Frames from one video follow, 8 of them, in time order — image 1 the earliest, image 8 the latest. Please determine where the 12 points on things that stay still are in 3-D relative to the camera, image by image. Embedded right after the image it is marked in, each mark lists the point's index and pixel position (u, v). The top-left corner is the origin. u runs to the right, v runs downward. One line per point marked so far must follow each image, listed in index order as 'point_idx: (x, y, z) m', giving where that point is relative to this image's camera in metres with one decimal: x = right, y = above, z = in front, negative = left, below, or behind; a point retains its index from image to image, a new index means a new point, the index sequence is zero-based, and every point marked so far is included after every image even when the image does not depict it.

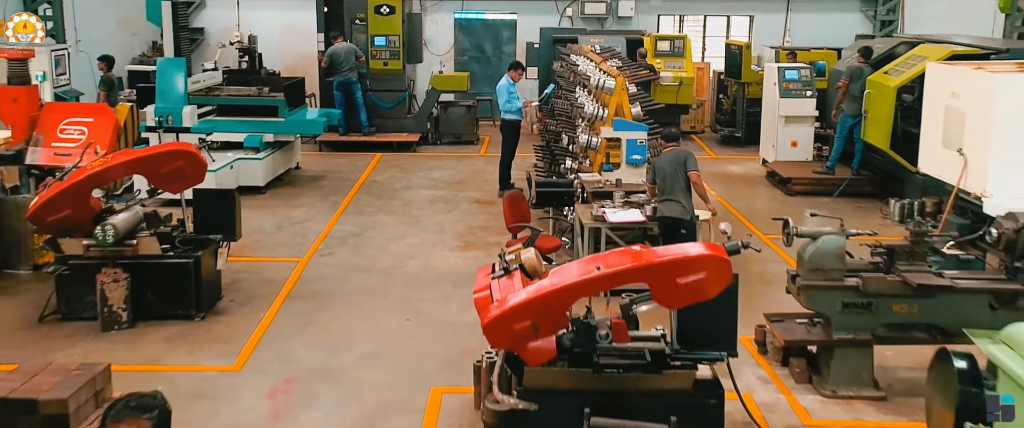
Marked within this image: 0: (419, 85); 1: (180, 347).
0: (-1.6, +2.3, +13.6) m
1: (-2.2, -0.9, +5.0) m
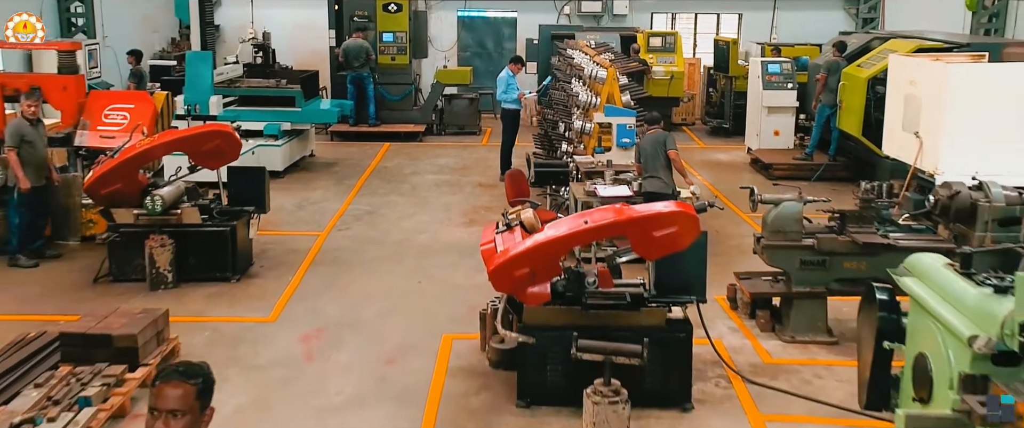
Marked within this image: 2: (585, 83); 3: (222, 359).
0: (-1.6, +2.5, +14.3) m
1: (-2.2, -0.7, +5.7) m
2: (+0.8, +1.4, +8.2) m
3: (-1.8, -0.9, +4.8) m
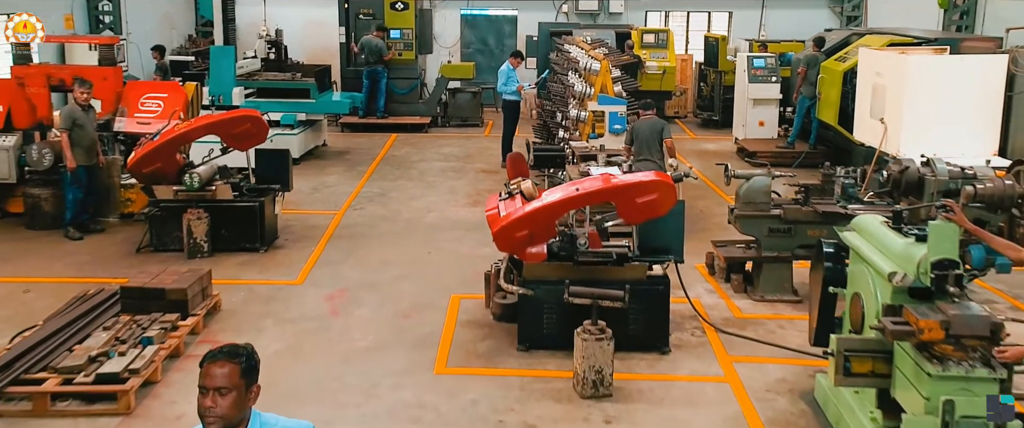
0: (-1.6, +2.8, +14.9) m
1: (-2.1, -0.5, +6.3) m
2: (+0.8, +1.6, +8.9) m
3: (-1.8, -0.7, +5.5) m
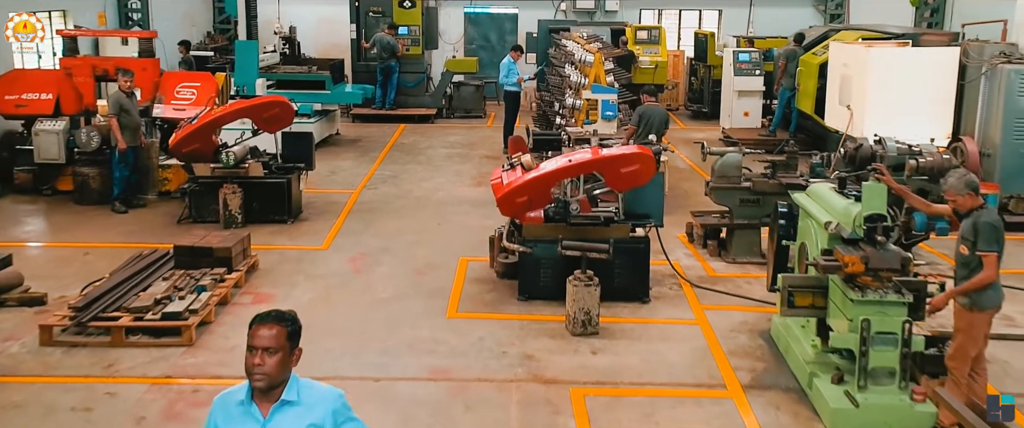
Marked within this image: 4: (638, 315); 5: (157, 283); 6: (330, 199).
0: (-1.6, +3.0, +15.7) m
1: (-2.1, -0.2, +7.1) m
2: (+0.8, +1.9, +9.7) m
3: (-1.8, -0.5, +6.2) m
4: (+0.9, -0.7, +5.5) m
5: (-2.5, -0.5, +5.4) m
6: (-2.0, +0.2, +8.3) m
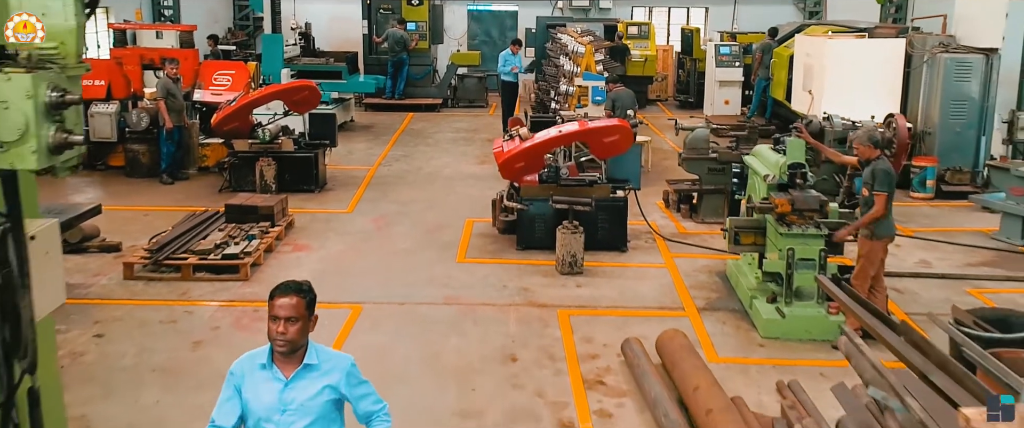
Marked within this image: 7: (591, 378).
0: (-1.6, +3.3, +16.8) m
1: (-2.1, +0.1, +8.1) m
2: (+0.8, +2.2, +10.7) m
3: (-1.8, -0.1, +7.3) m
4: (+0.9, -0.4, +6.5) m
5: (-2.5, -0.2, +6.5) m
6: (-2.0, +0.5, +9.4) m
7: (+0.5, -1.0, +4.5) m
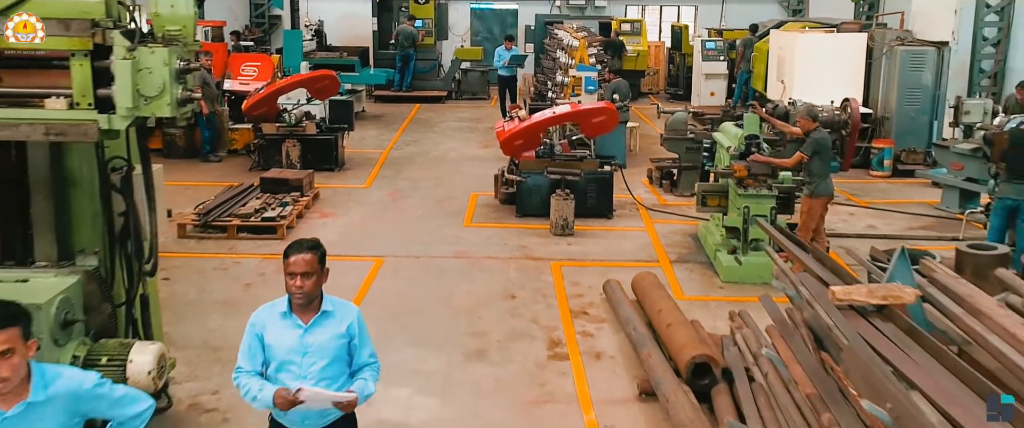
0: (-1.6, +3.6, +17.7) m
1: (-2.1, +0.4, +9.1) m
2: (+0.8, +2.5, +11.7) m
3: (-1.8, +0.2, +8.2) m
4: (+0.9, -0.1, +7.5) m
5: (-2.5, +0.1, +7.4) m
6: (-2.0, +0.8, +10.3) m
7: (+0.5, -0.7, +5.5) m
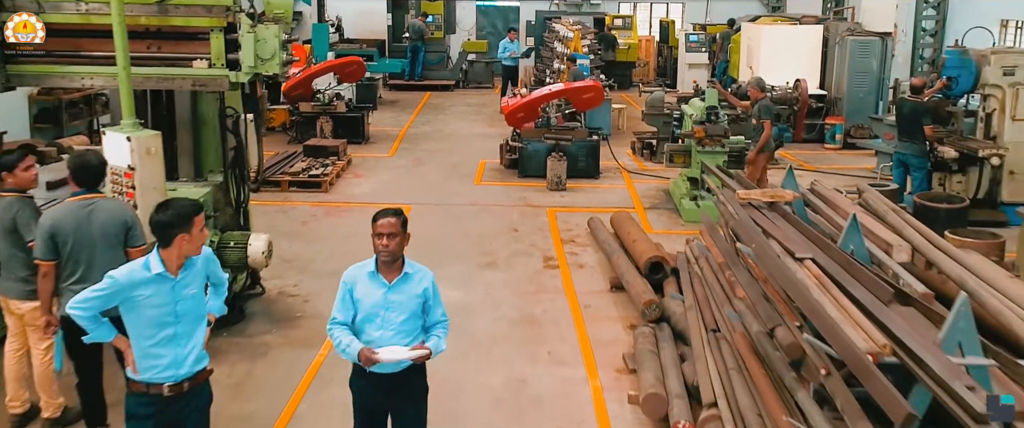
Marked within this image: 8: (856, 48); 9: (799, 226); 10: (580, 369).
0: (-1.5, +4.1, +19.2) m
1: (-2.1, +0.9, +10.6) m
2: (+0.9, +2.9, +13.1) m
3: (-1.8, +0.6, +9.7) m
4: (+0.9, +0.4, +8.9) m
5: (-2.5, +0.6, +8.9) m
6: (-1.9, +1.2, +11.8) m
7: (+0.5, -0.2, +6.9) m
8: (+4.8, +2.3, +10.6) m
9: (+1.6, 0.0, +4.3) m
10: (+0.4, -0.9, +4.6) m
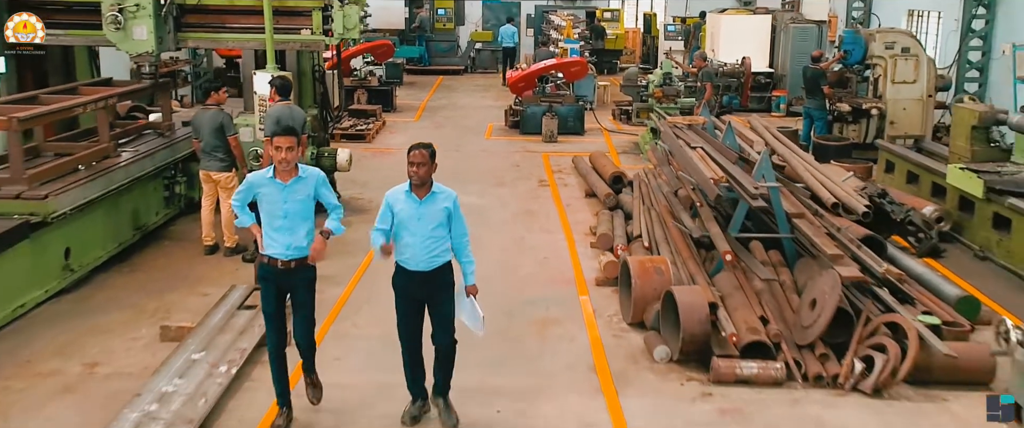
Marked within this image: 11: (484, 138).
0: (-1.5, +4.9, +21.5) m
1: (-2.1, +1.6, +12.9) m
2: (+0.9, +3.7, +15.4) m
3: (-1.7, +1.4, +12.0) m
4: (+1.0, +1.1, +11.3) m
5: (-2.5, +1.3, +11.2) m
6: (-1.9, +2.0, +14.1) m
7: (+0.5, +0.5, +9.3) m
8: (+4.8, +3.1, +12.9) m
9: (+1.6, +0.7, +6.6) m
10: (+0.4, -0.2, +6.9) m
11: (-0.4, +1.1, +11.3) m
